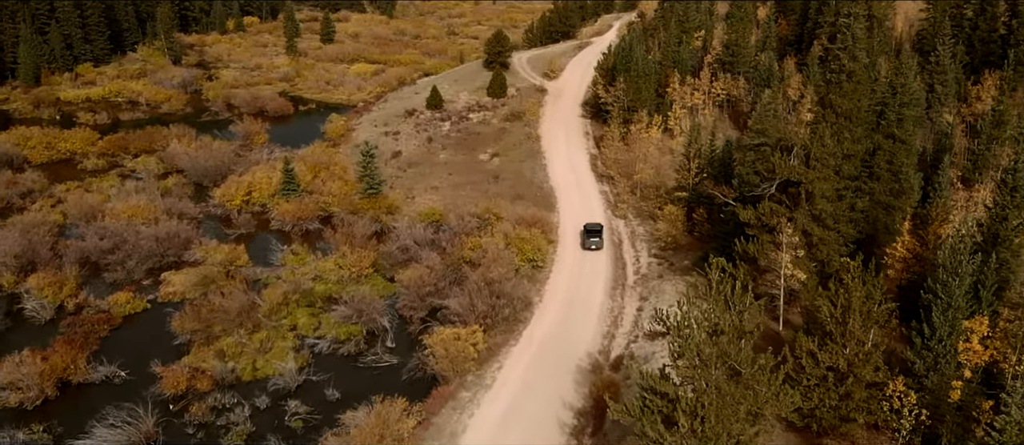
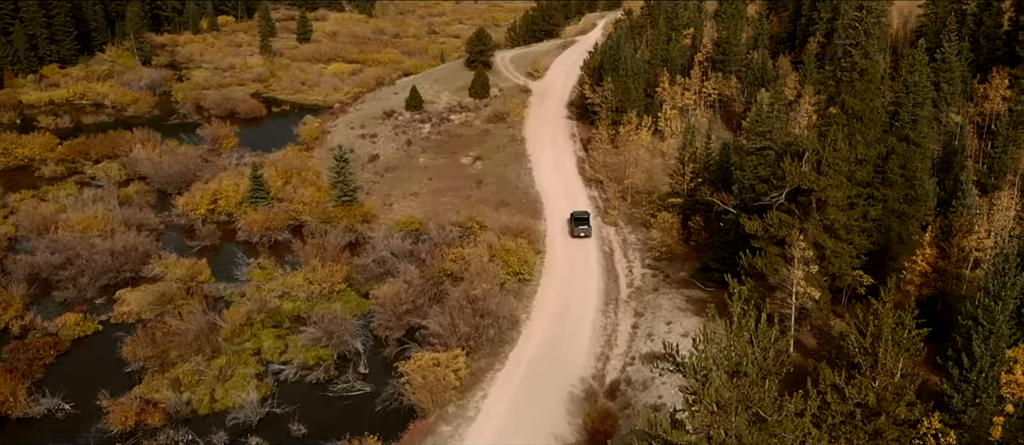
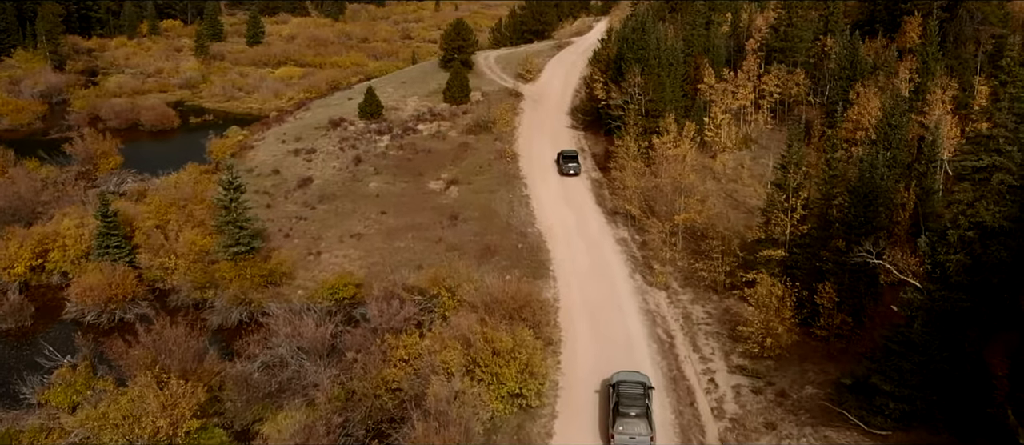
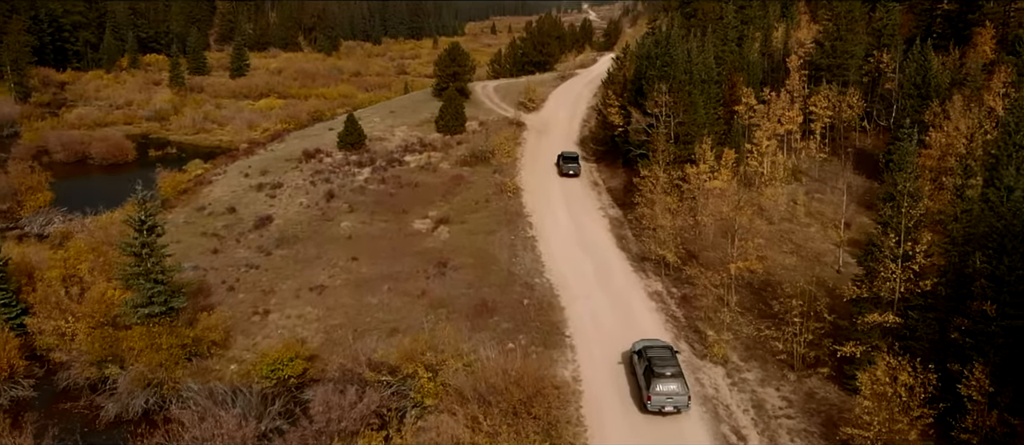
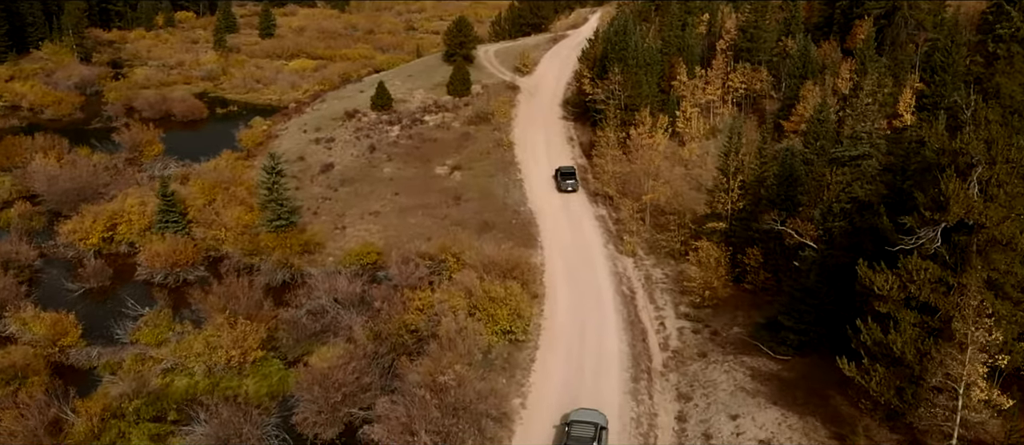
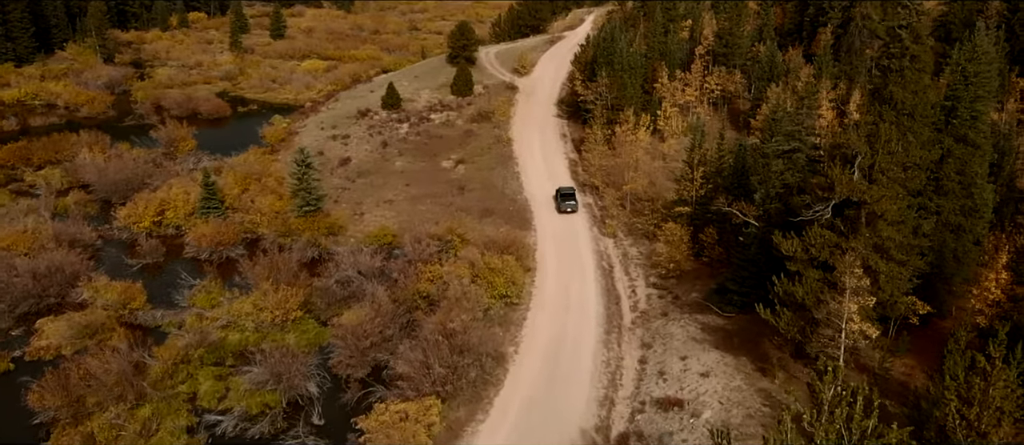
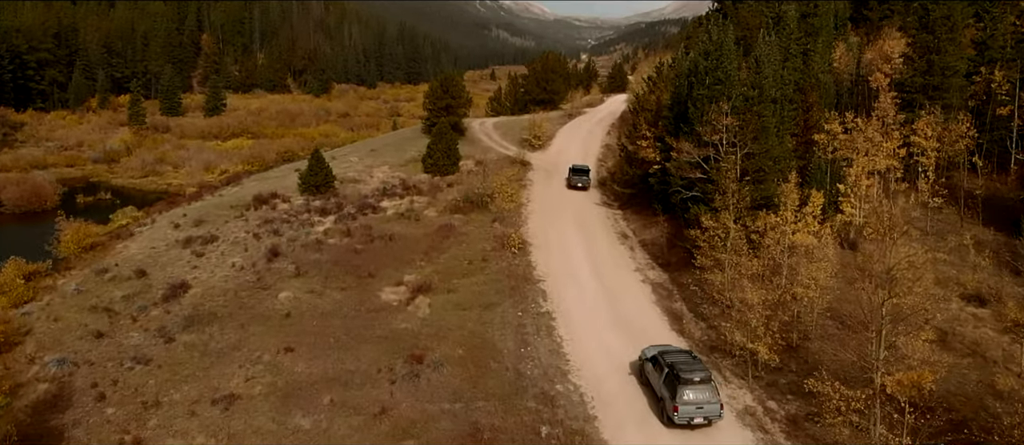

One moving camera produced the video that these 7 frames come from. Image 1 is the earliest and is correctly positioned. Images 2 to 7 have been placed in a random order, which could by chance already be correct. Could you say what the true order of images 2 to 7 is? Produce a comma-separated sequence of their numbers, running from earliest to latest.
2, 6, 5, 3, 4, 7
